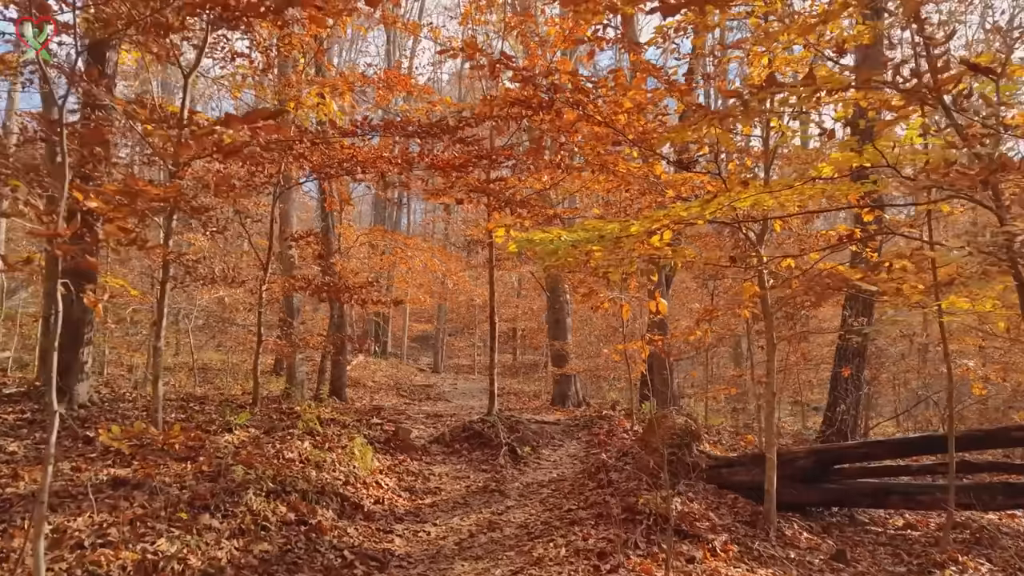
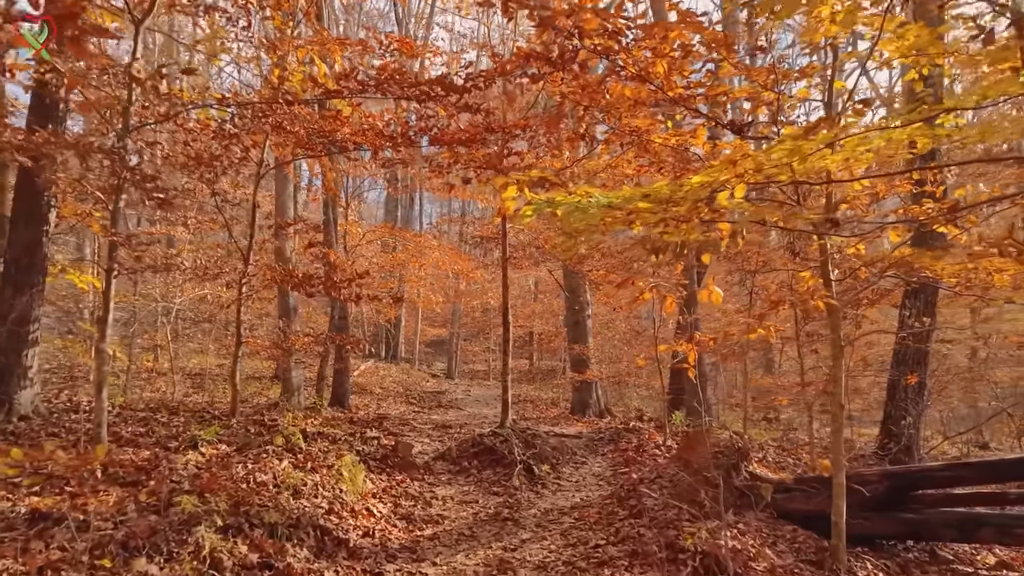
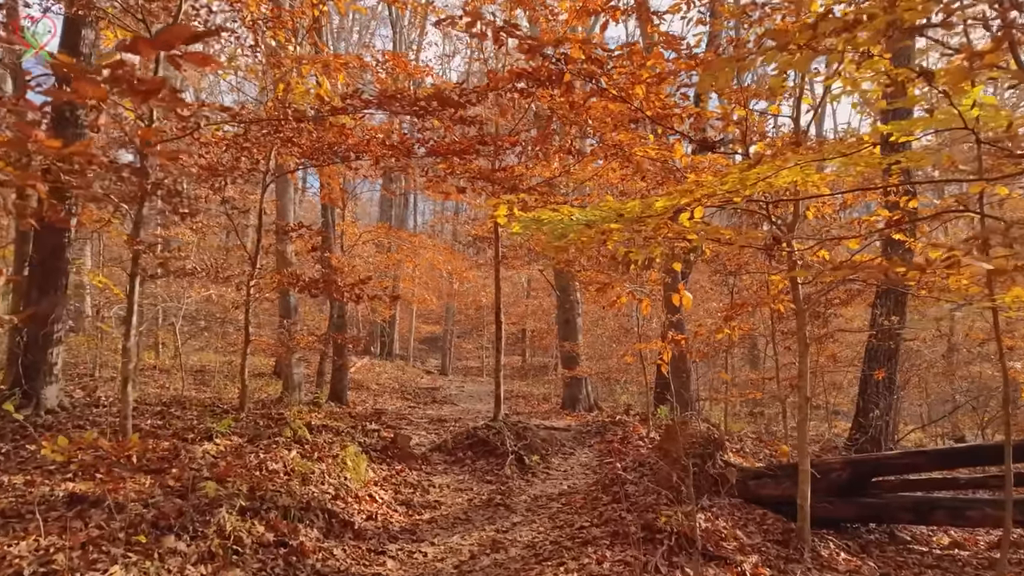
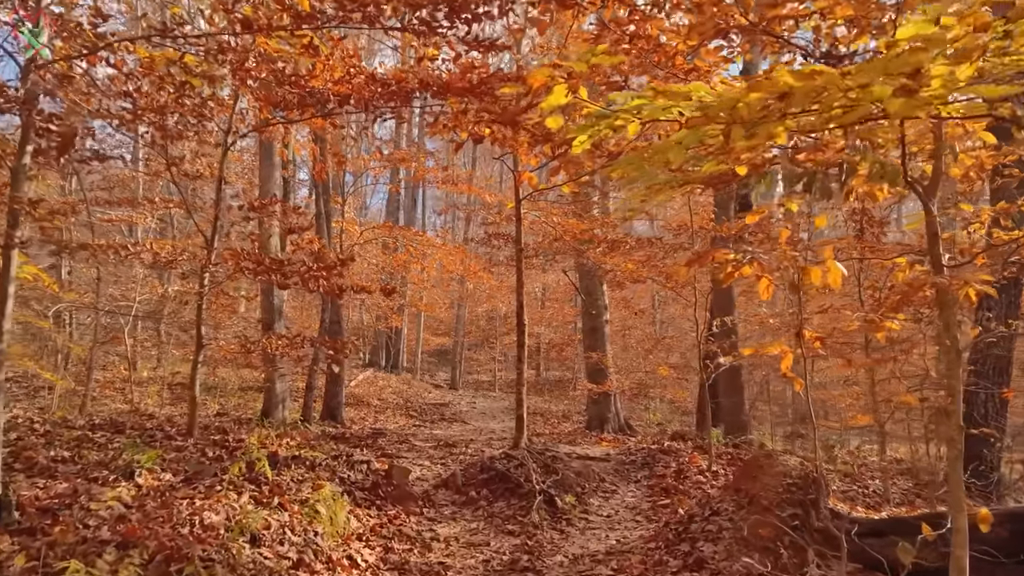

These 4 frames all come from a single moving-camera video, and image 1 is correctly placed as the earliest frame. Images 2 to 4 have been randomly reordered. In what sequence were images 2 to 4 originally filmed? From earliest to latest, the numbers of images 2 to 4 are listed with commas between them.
3, 2, 4
